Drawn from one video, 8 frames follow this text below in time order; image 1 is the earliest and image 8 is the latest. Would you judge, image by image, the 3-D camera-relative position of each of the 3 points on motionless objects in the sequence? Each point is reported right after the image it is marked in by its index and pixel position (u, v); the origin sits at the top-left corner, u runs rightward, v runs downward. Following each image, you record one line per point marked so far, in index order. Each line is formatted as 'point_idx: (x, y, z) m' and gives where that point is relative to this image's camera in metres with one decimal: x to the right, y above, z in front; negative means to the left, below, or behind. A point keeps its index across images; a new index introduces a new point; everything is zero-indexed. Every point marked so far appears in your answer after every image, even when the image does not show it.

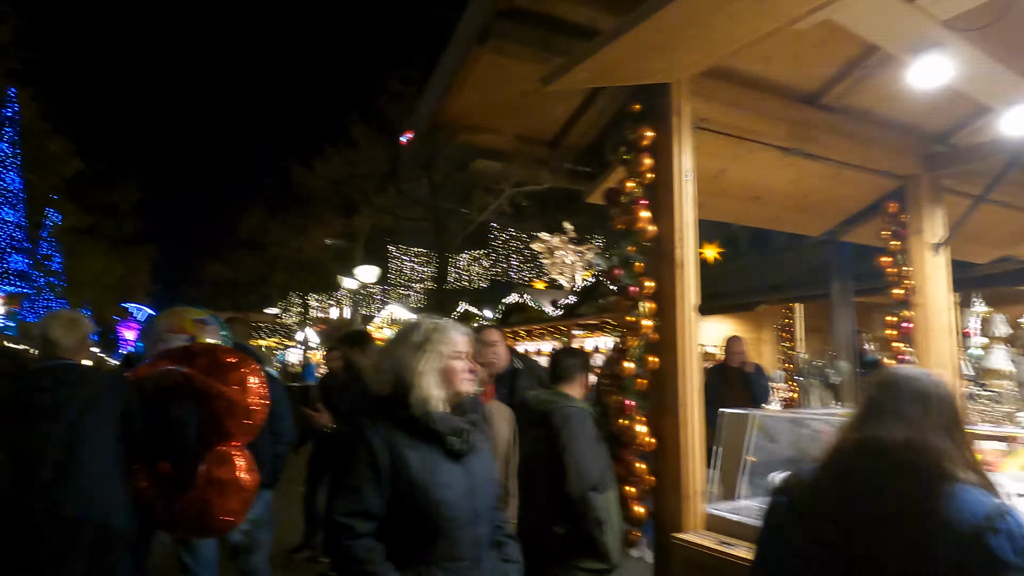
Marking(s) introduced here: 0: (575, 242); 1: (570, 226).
0: (+1.6, +1.2, +17.0) m
1: (+1.5, +1.6, +16.9) m
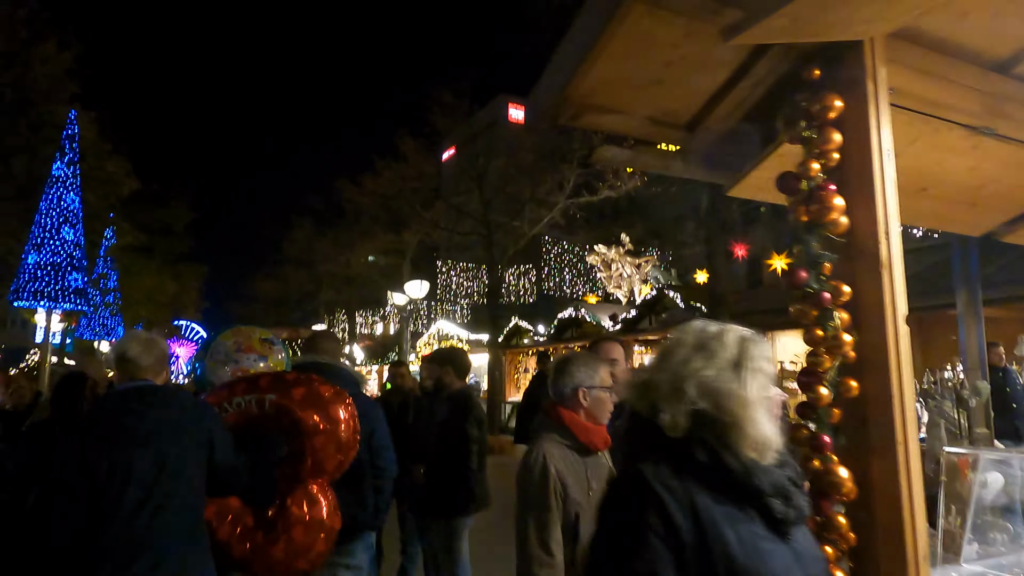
0: (+3.0, +0.8, +16.4) m
1: (+2.9, +1.3, +16.3) m
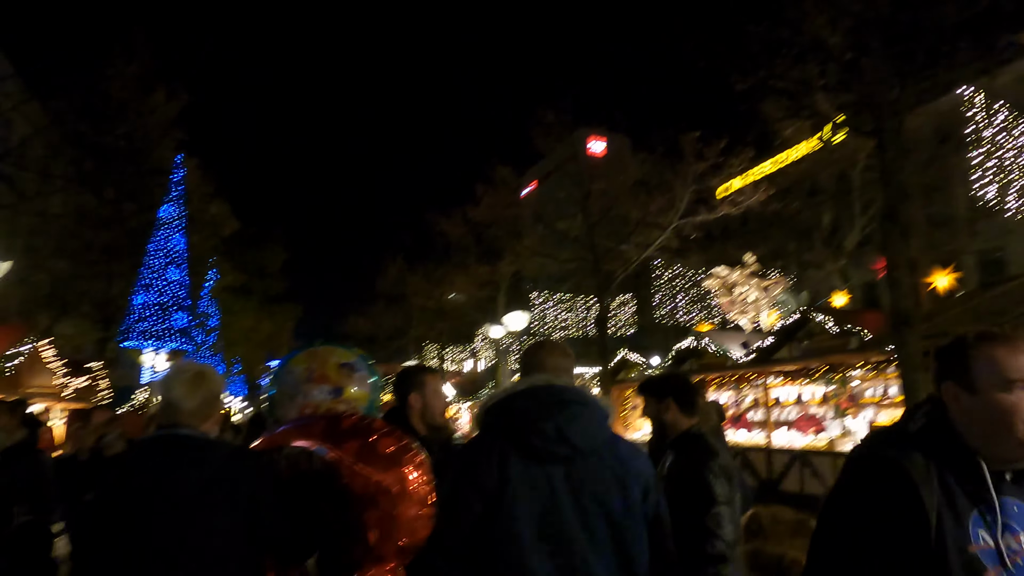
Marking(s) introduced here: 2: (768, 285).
0: (+5.5, +0.3, +14.8) m
1: (+5.3, +0.7, +14.7) m
2: (+5.6, +0.1, +14.6) m
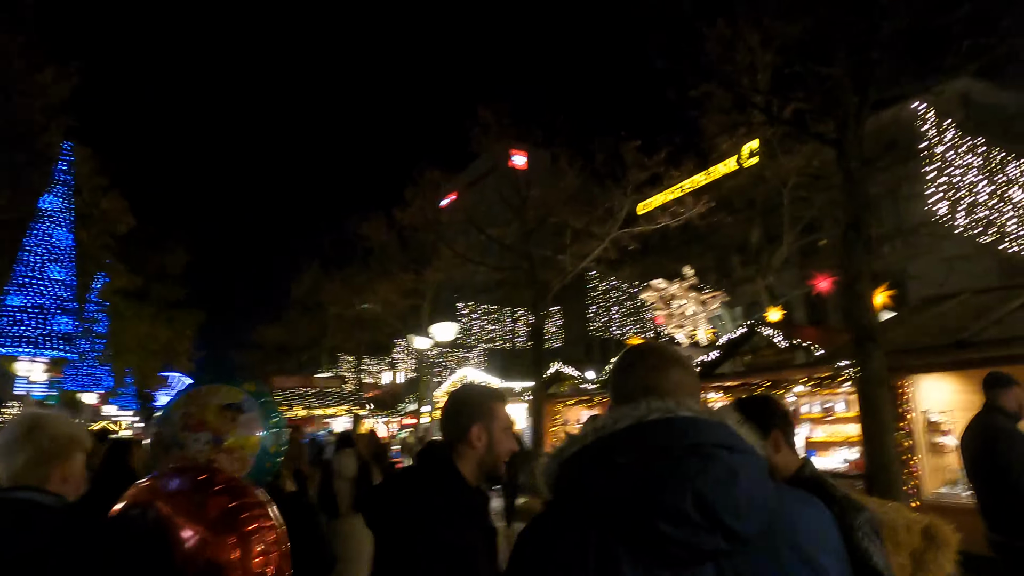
0: (+4.0, 0.0, +14.5) m
1: (+3.9, +0.4, +14.5) m
2: (+4.2, -0.2, +14.4) m
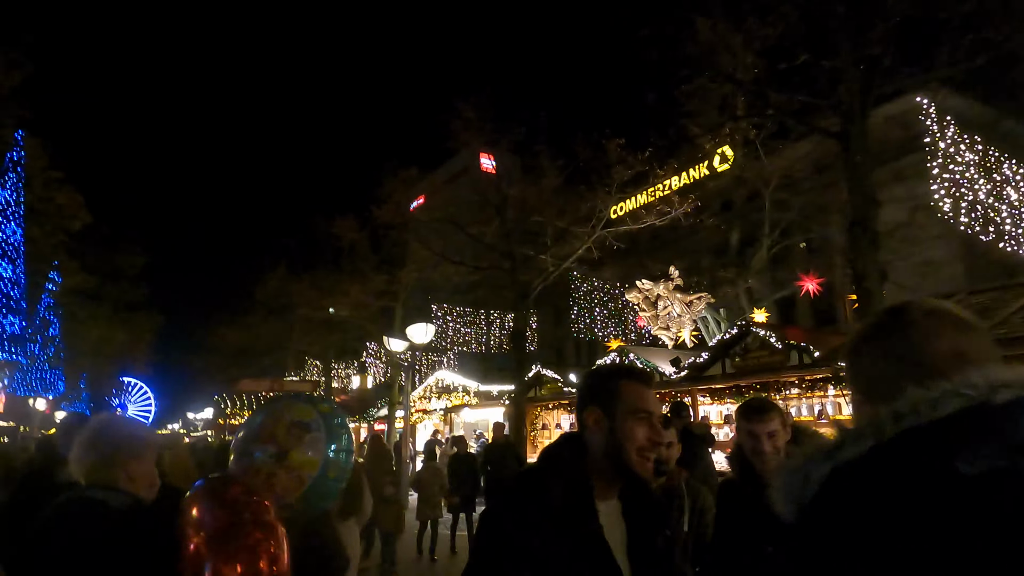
0: (+3.6, 0.0, +14.3) m
1: (+3.5, +0.4, +14.2) m
2: (+3.8, -0.2, +14.1) m
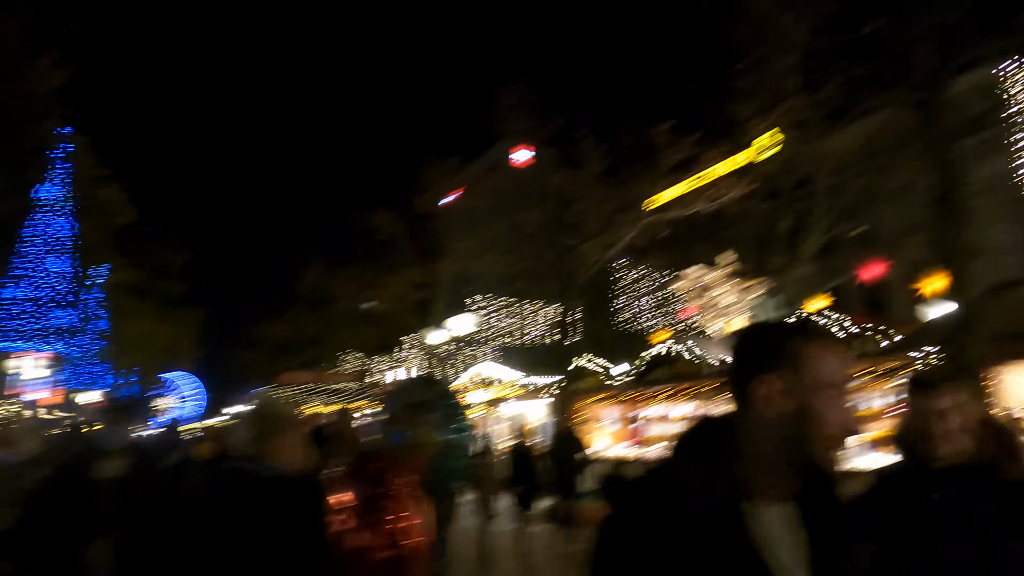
0: (+4.6, +0.2, +13.7) m
1: (+4.4, +0.6, +13.7) m
2: (+4.8, 0.0, +13.6) m
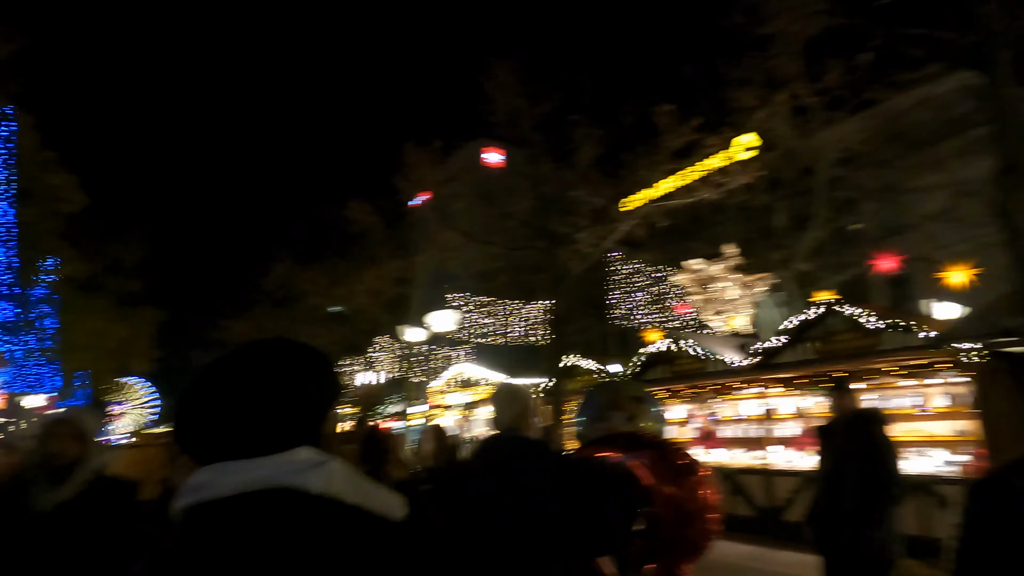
0: (+4.4, +0.3, +12.9) m
1: (+4.3, +0.8, +12.8) m
2: (+4.6, +0.1, +12.8) m
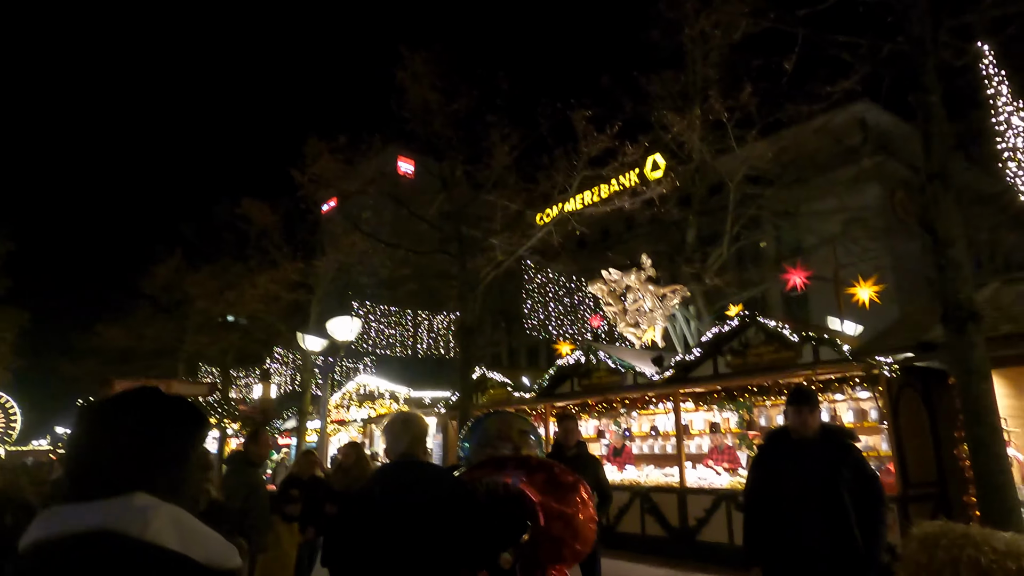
0: (+2.7, +0.1, +12.6) m
1: (+2.6, +0.5, +12.6) m
2: (+2.9, -0.1, +12.5) m
